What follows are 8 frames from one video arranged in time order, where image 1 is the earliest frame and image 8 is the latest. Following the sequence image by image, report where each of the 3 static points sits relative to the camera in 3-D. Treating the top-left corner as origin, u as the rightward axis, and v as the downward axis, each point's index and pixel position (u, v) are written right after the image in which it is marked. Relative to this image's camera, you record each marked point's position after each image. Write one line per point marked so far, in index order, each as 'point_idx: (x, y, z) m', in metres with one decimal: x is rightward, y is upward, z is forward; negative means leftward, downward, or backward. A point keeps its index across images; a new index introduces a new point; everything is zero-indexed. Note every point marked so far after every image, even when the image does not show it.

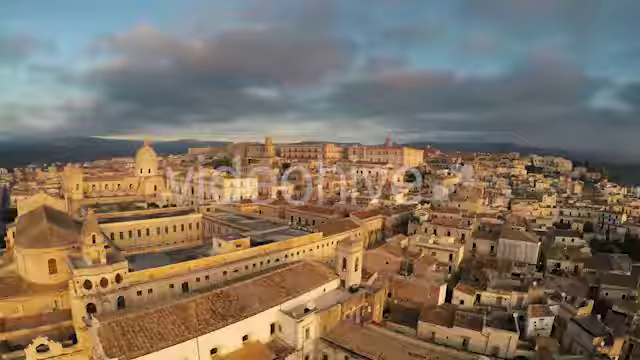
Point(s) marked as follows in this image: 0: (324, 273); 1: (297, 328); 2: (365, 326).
0: (0.0, -4.8, +18.8) m
1: (-1.1, -6.4, +15.3) m
2: (+2.2, -6.9, +17.3) m
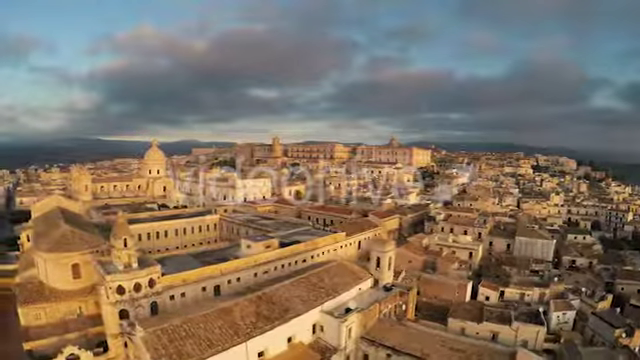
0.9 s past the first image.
0: (+1.9, -5.0, +19.7) m
1: (+0.9, -6.5, +16.2) m
2: (+4.1, -7.0, +18.2) m
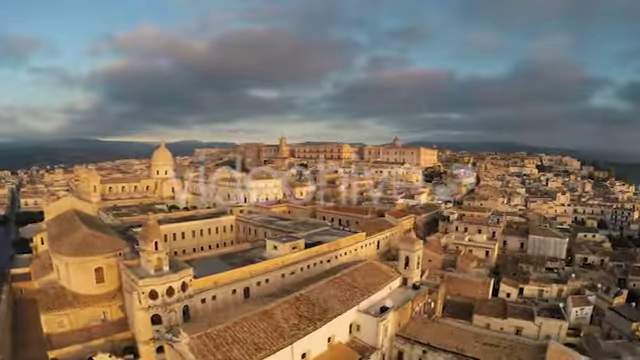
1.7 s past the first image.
0: (+3.6, -5.1, +20.6) m
1: (+2.7, -6.7, +17.0) m
2: (+5.8, -7.1, +19.2) m
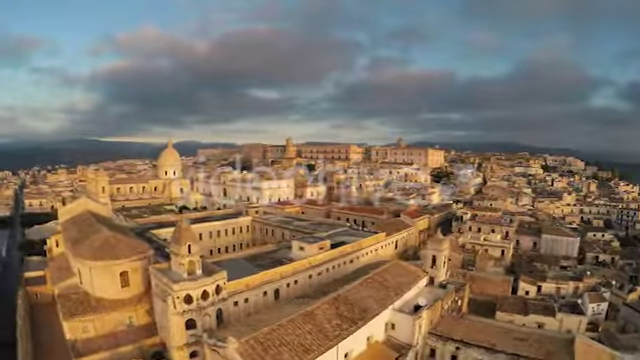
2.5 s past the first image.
0: (+5.4, -5.2, +21.5) m
1: (+4.5, -6.9, +18.0) m
2: (+7.6, -7.3, +20.1) m
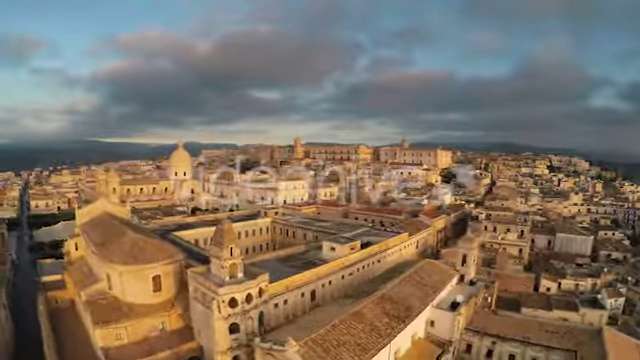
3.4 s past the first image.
0: (+7.6, -5.4, +22.7) m
1: (+6.7, -7.1, +19.1) m
2: (+9.8, -7.4, +21.3) m
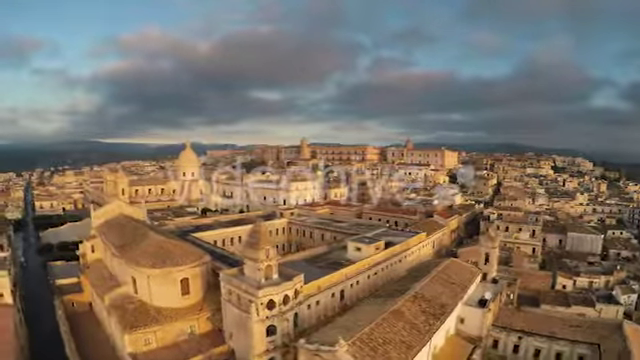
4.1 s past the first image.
0: (+9.4, -5.6, +23.7) m
1: (+8.6, -7.2, +20.1) m
2: (+11.7, -7.6, +22.4) m
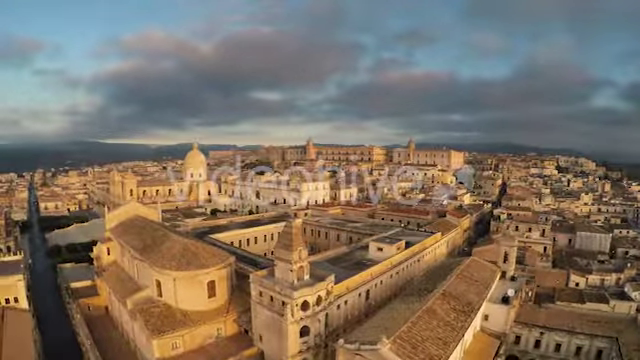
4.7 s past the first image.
0: (+11.1, -5.7, +24.6) m
1: (+10.3, -7.4, +21.1) m
2: (+13.4, -7.7, +23.3) m
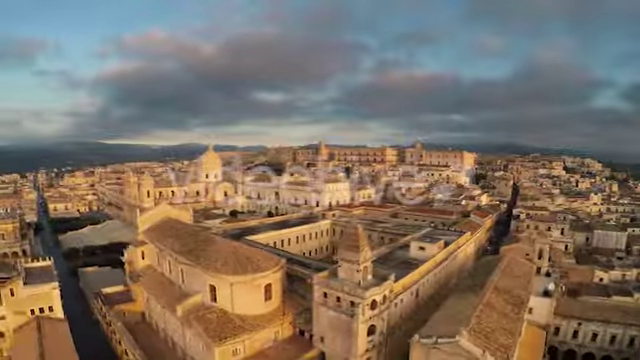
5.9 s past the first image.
0: (+14.6, -6.0, +26.6) m
1: (+13.9, -7.6, +23.0) m
2: (+16.9, -8.0, +25.4) m
